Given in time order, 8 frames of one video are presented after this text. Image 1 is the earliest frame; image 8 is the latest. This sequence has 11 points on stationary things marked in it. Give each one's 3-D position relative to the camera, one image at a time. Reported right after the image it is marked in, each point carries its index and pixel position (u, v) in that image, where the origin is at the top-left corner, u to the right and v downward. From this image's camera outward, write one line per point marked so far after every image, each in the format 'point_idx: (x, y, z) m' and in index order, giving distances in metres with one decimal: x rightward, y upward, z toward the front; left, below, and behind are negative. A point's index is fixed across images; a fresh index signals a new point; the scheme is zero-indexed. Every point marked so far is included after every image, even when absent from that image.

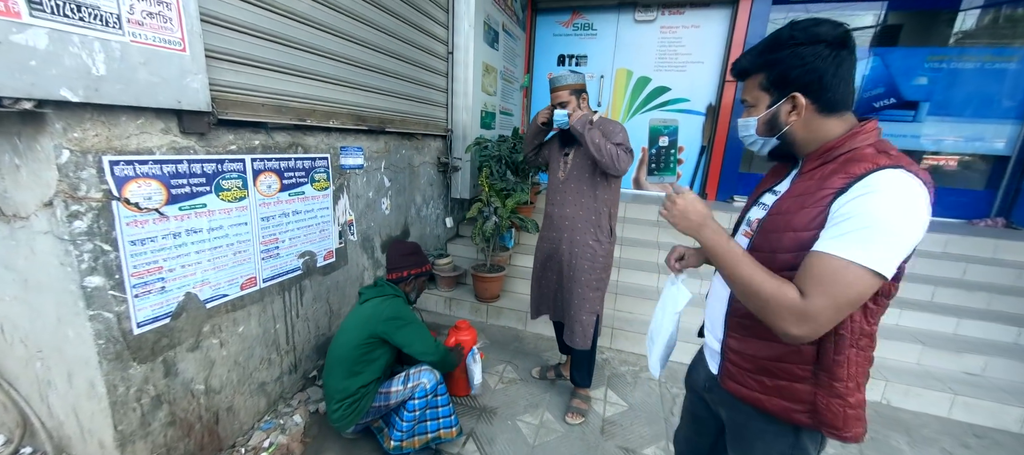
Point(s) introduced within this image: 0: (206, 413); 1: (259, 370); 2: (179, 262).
0: (-1.8, -1.1, +2.3) m
1: (-1.7, -1.0, +2.6) m
2: (-1.7, -0.2, +2.0) m
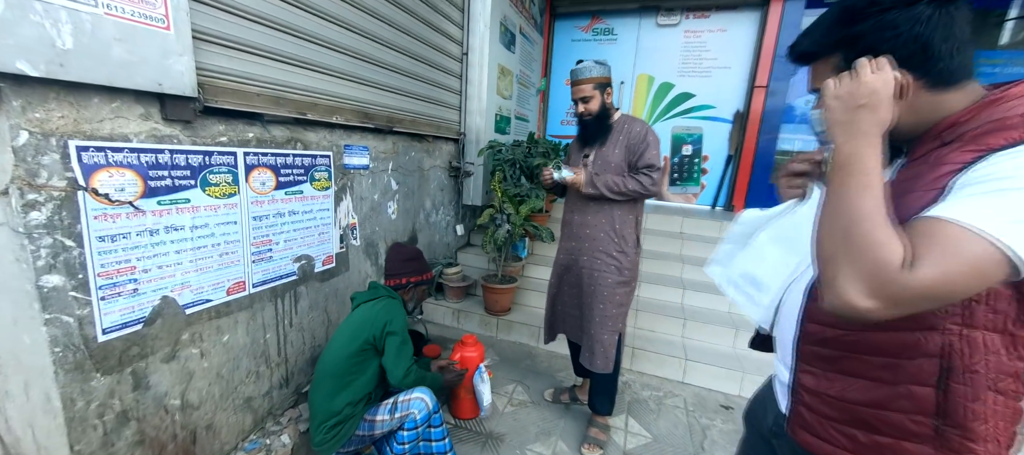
0: (-1.7, -1.1, +2.0) m
1: (-1.6, -1.0, +2.4) m
2: (-1.7, -0.2, +1.8) m
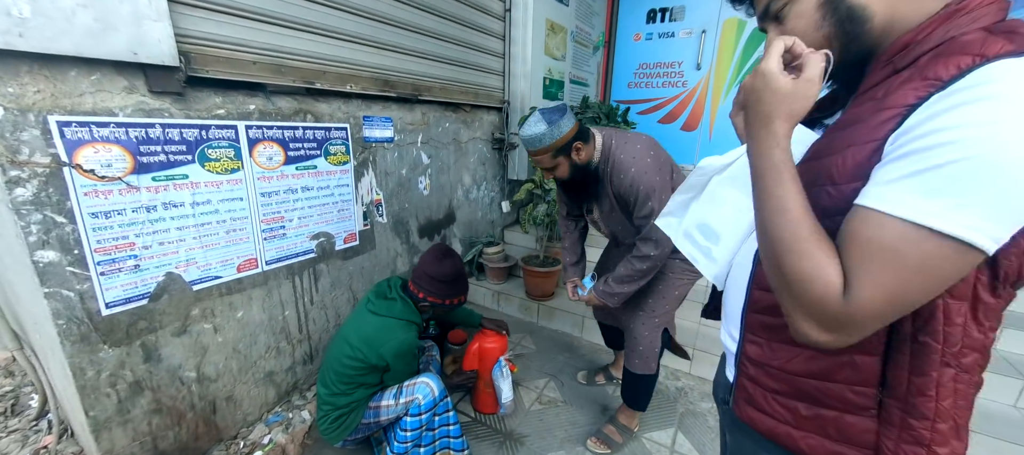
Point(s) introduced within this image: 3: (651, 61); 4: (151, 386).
0: (-1.7, -1.0, +2.1) m
1: (-1.5, -0.8, +2.4) m
2: (-1.7, -0.1, +1.8) m
3: (+1.9, +2.3, +5.4) m
4: (-1.8, -0.8, +1.9) m
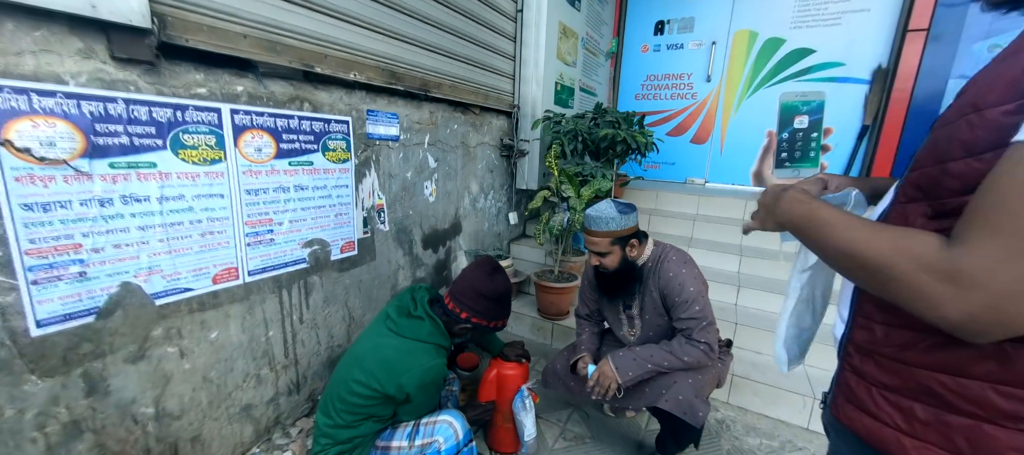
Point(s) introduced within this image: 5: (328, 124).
0: (-1.6, -1.0, +1.7) m
1: (-1.4, -0.8, +2.0) m
2: (-1.5, 0.0, +1.5) m
3: (+2.0, +2.1, +5.3) m
4: (-1.6, -0.8, +1.5) m
5: (-1.0, +0.6, +2.2) m
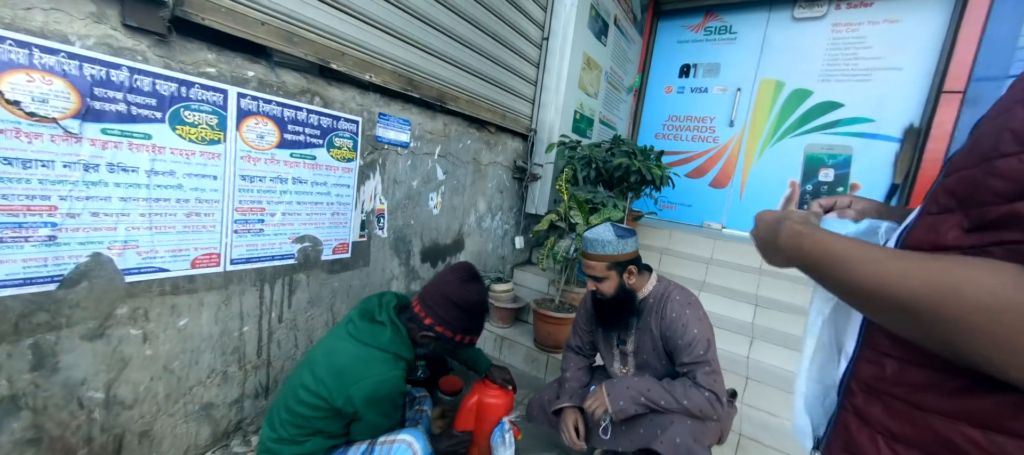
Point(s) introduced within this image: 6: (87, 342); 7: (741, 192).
0: (-1.7, -0.8, +1.6) m
1: (-1.5, -0.8, +1.9) m
2: (-1.6, +0.1, +1.4) m
3: (+2.3, +1.6, +5.2) m
4: (-1.7, -0.6, +1.4) m
5: (-1.0, +0.6, +2.2) m
6: (-1.6, -0.4, +1.5) m
7: (+2.9, +0.5, +4.9) m
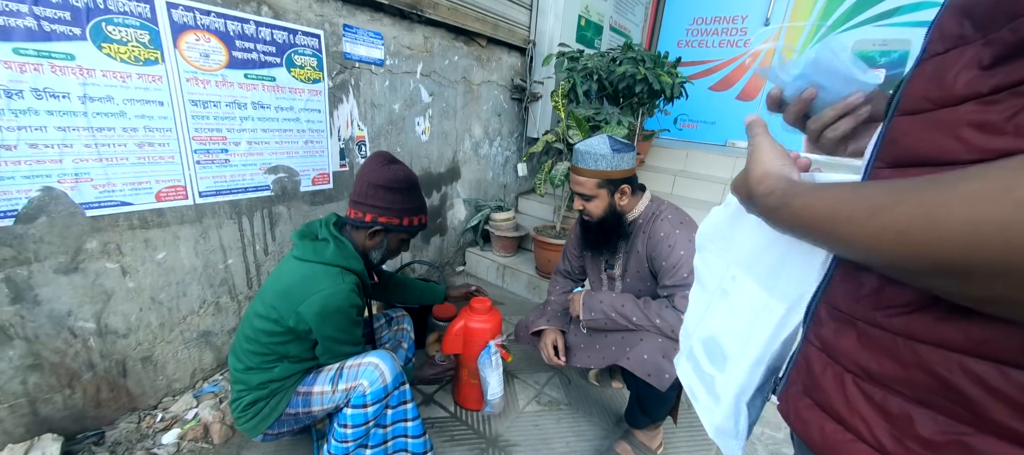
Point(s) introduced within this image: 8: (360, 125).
0: (-1.8, -0.6, +1.6) m
1: (-1.6, -0.4, +1.9) m
2: (-1.7, +0.3, +1.3) m
3: (+2.3, +2.5, +4.6) m
4: (-1.8, -0.4, +1.5) m
5: (-1.1, +1.0, +1.9) m
6: (-1.7, -0.2, +1.5) m
7: (+3.0, +1.4, +4.4) m
8: (-0.9, +0.6, +2.4) m
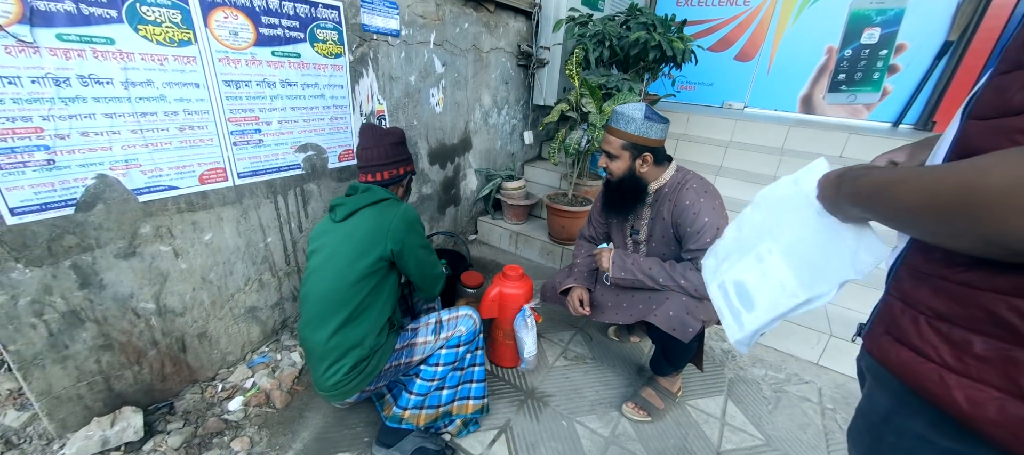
0: (-1.6, -0.5, +1.7) m
1: (-1.4, -0.3, +2.0) m
2: (-1.5, +0.4, +1.4) m
3: (+2.3, +3.0, +4.5) m
4: (-1.7, -0.4, +1.5) m
5: (-1.0, +1.1, +1.9) m
6: (-1.6, -0.1, +1.5) m
7: (+3.0, +1.9, +4.5) m
8: (-0.8, +0.8, +2.4) m
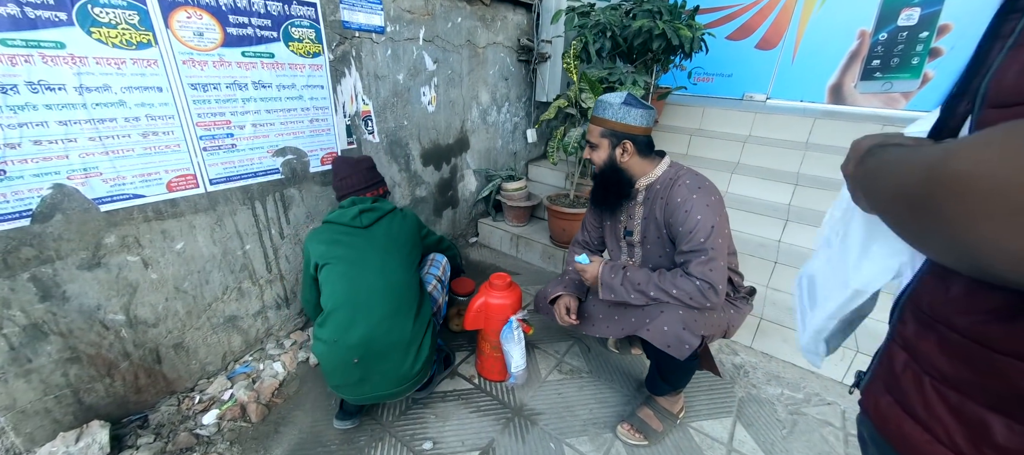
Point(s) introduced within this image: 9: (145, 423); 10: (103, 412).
0: (-1.7, -0.5, +1.7) m
1: (-1.5, -0.4, +1.9) m
2: (-1.6, +0.3, +1.3) m
3: (+2.4, +3.0, +4.2) m
4: (-1.8, -0.4, +1.5) m
5: (-1.1, +1.0, +1.8) m
6: (-1.7, -0.2, +1.5) m
7: (+3.0, +1.9, +4.1) m
8: (-0.9, +0.8, +2.3) m
9: (-1.6, -0.9, +1.7) m
10: (-1.7, -0.8, +1.6) m
